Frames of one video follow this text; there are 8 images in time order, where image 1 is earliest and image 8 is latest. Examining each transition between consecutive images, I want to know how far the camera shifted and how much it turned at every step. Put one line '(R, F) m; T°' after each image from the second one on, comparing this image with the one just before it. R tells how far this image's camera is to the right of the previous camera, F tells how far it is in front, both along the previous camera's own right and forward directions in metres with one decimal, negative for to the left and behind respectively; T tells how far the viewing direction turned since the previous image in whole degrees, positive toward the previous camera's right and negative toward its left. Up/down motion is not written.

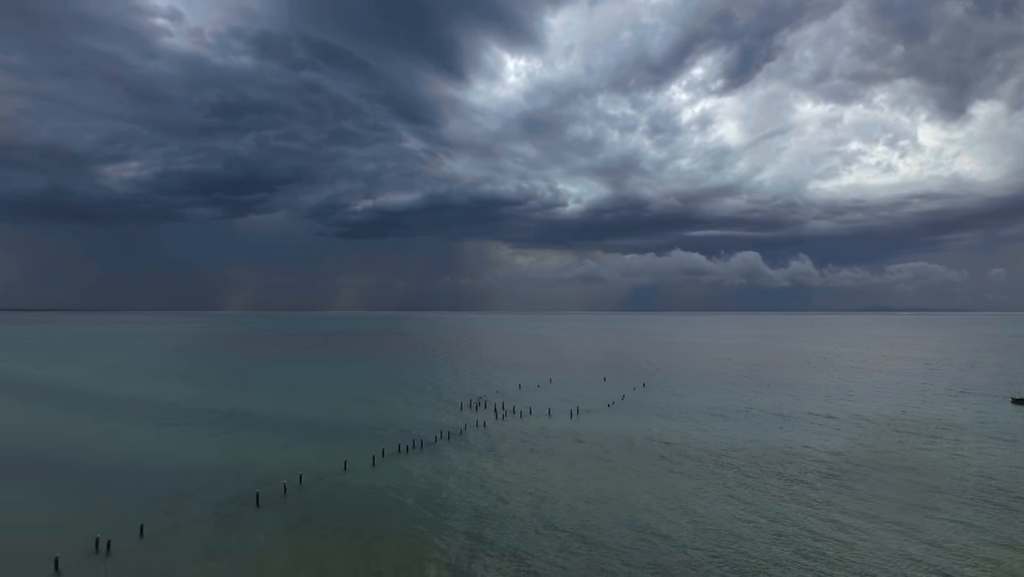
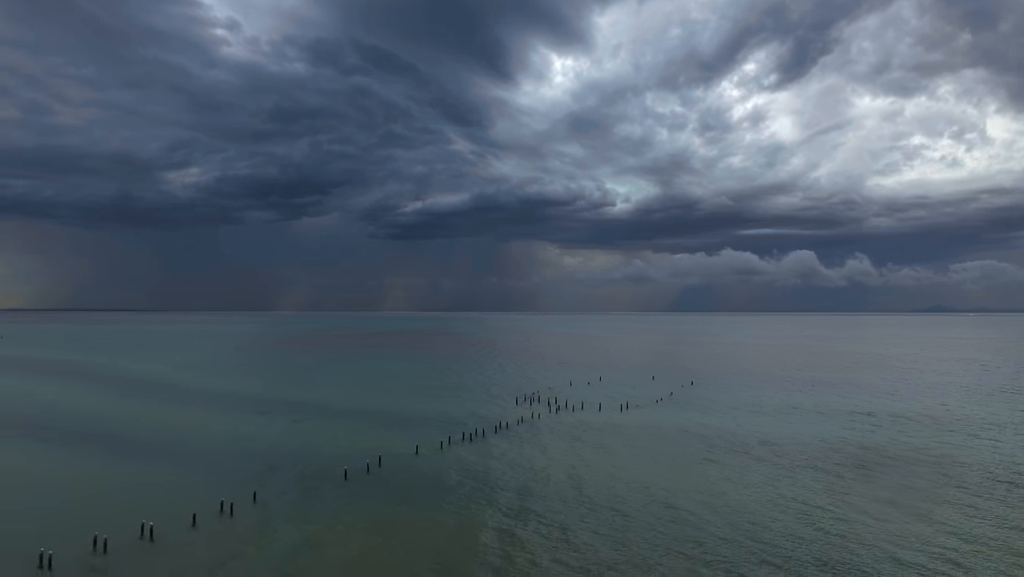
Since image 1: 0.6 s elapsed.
(0.0, -0.8) m; -5°
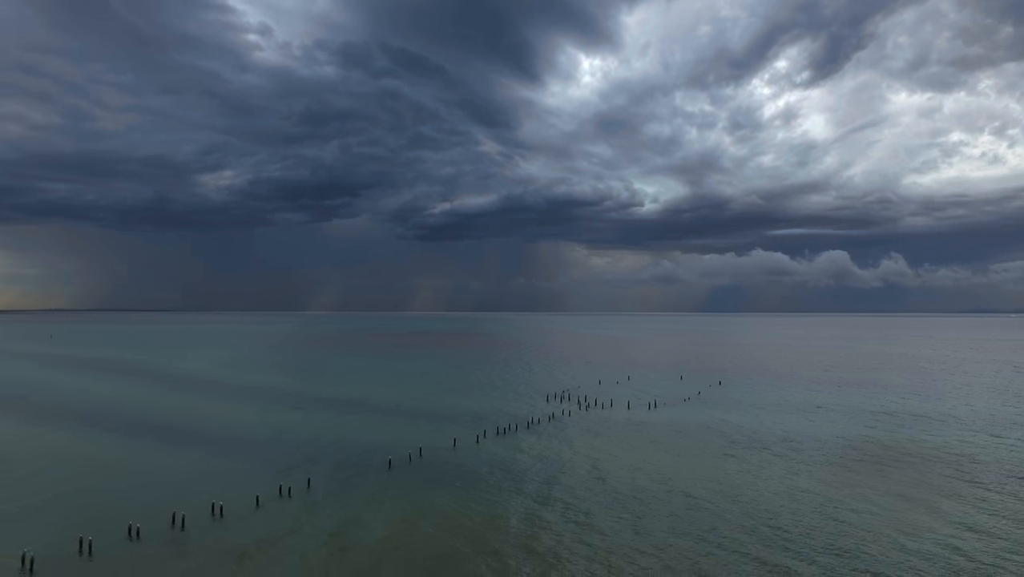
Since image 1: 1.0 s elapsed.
(0.0, -0.4) m; -3°
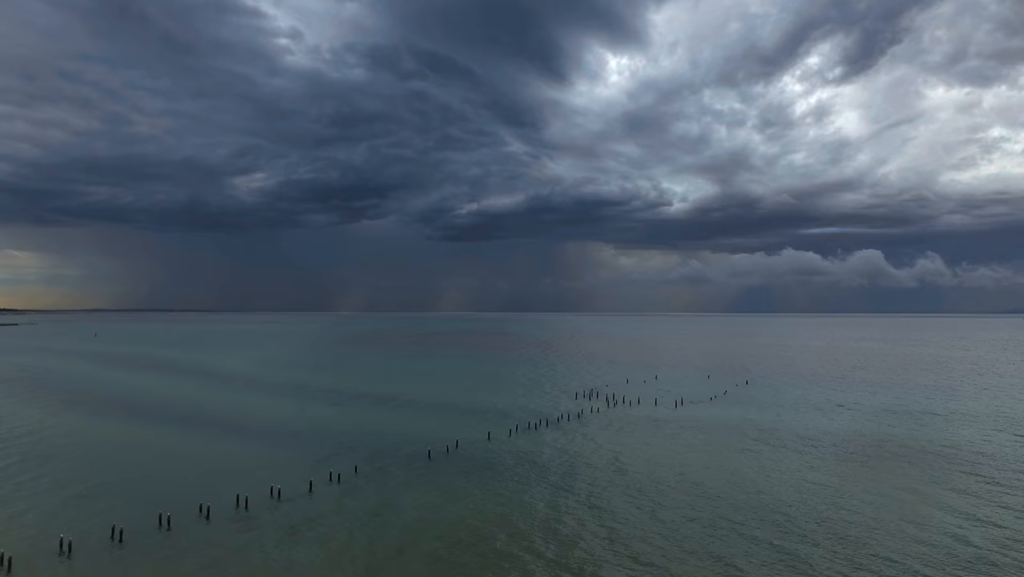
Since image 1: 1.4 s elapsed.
(+0.1, -0.3) m; -3°
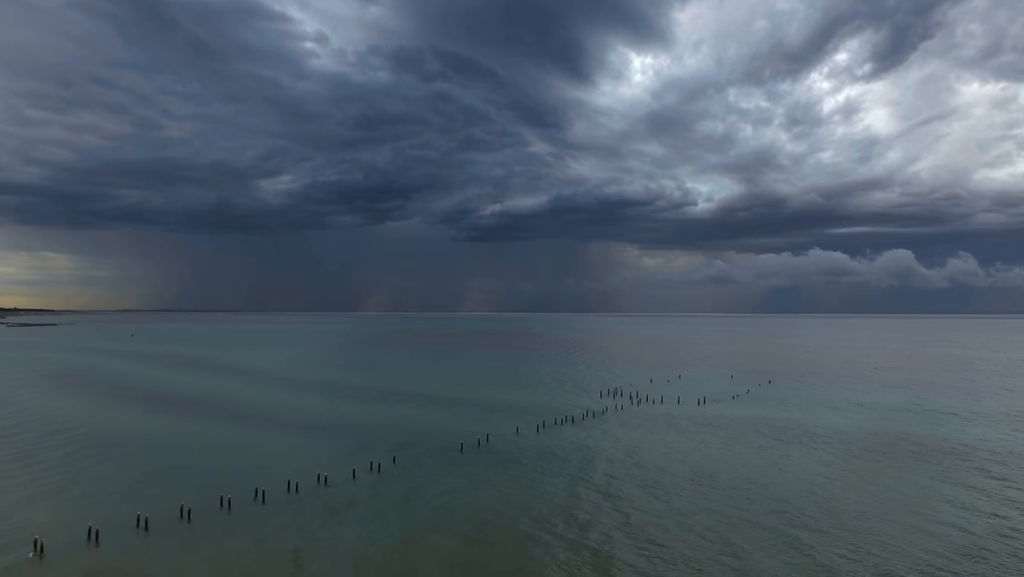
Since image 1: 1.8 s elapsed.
(0.0, -0.3) m; -2°
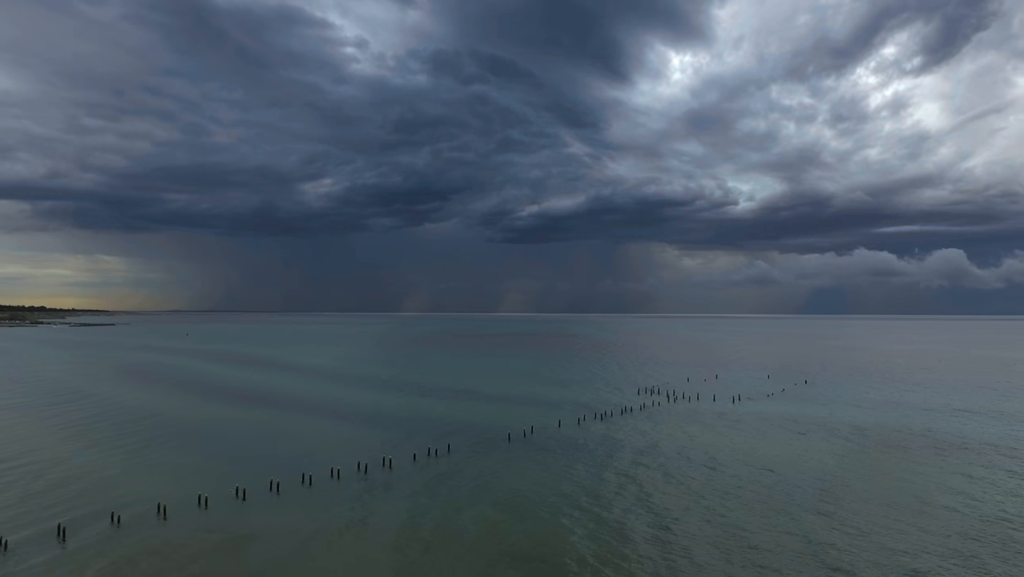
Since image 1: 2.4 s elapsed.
(0.0, -0.6) m; -4°
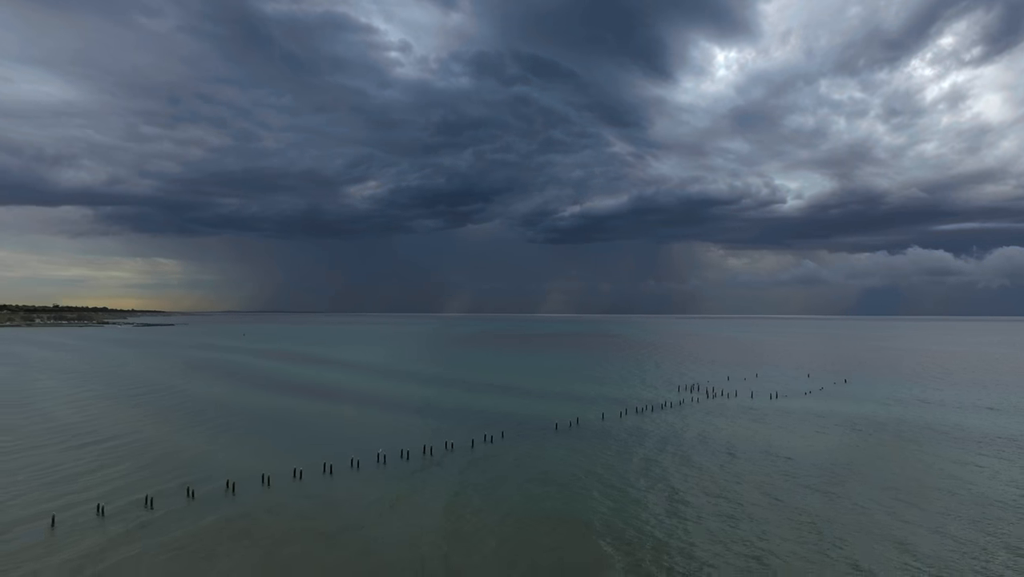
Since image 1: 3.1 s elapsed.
(0.0, -0.6) m; -4°
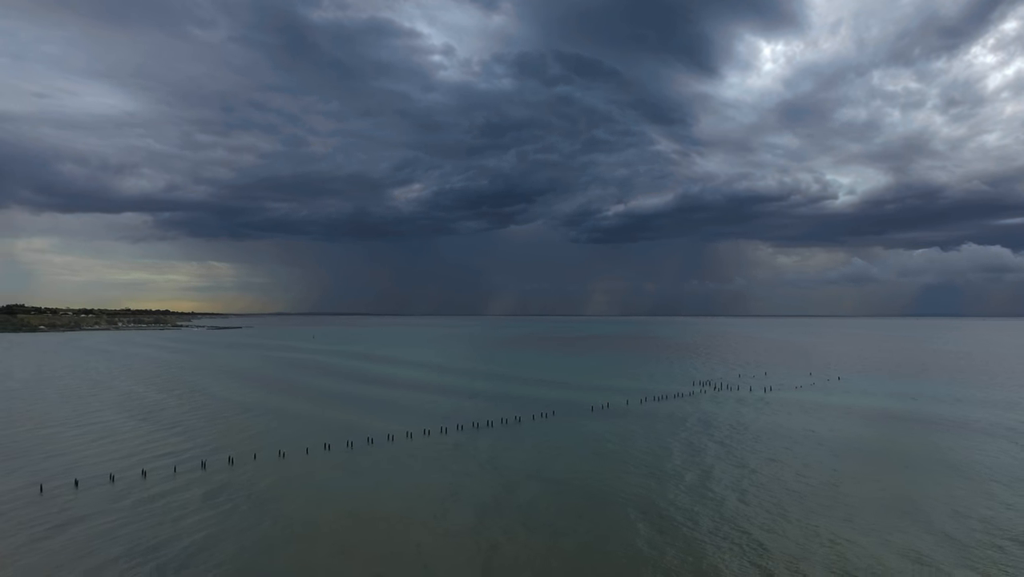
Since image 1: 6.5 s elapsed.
(+0.2, -0.1) m; -4°
